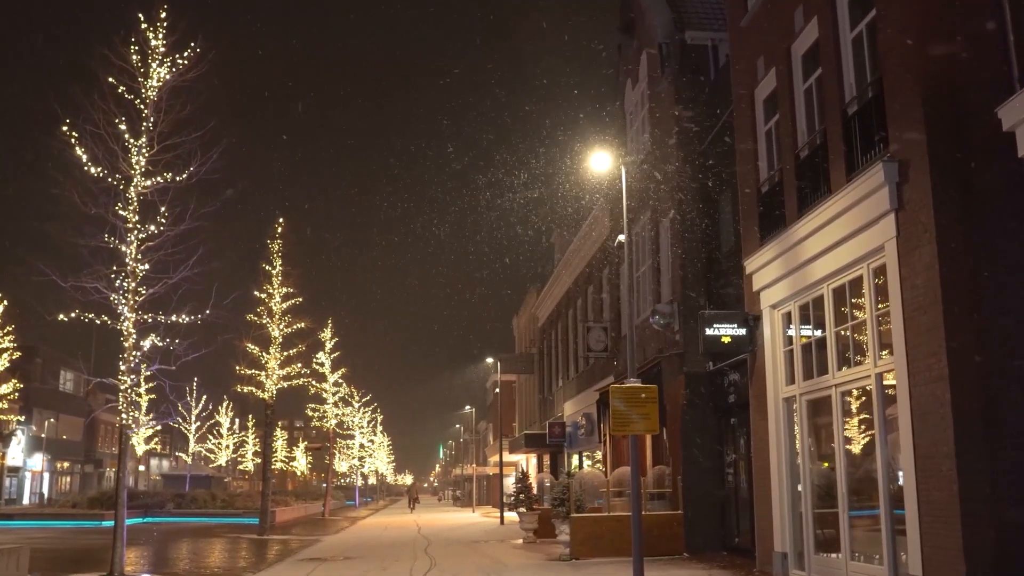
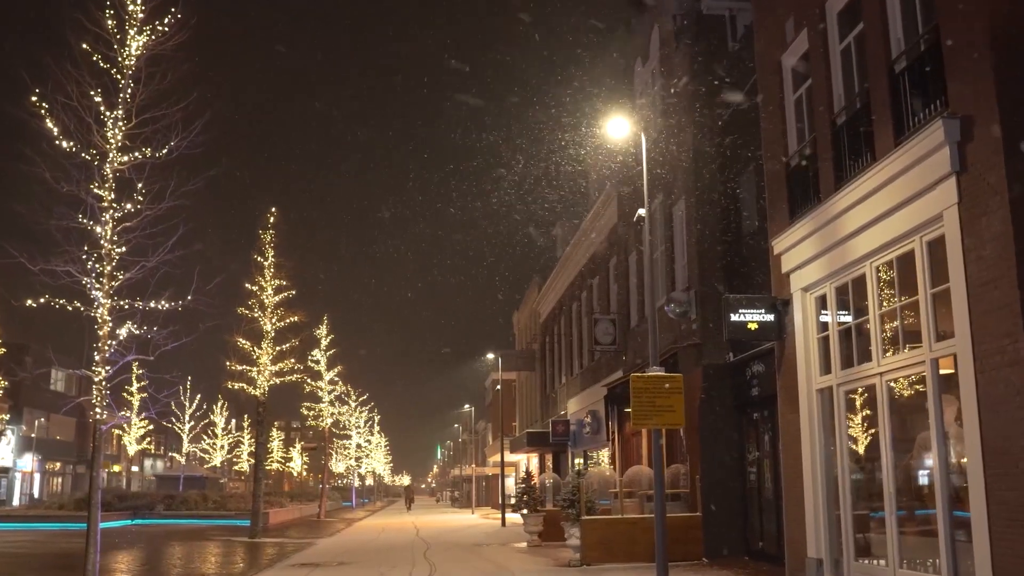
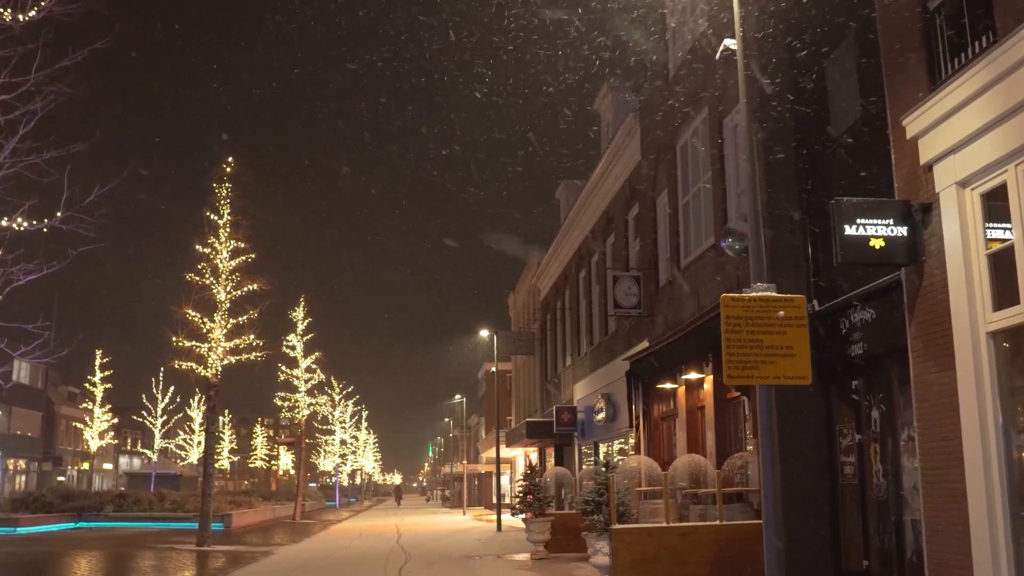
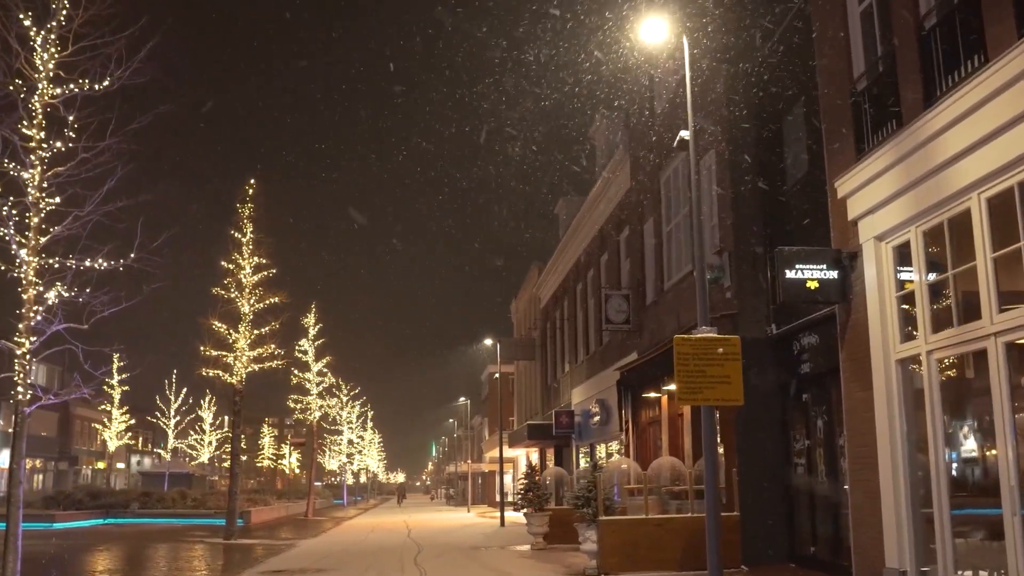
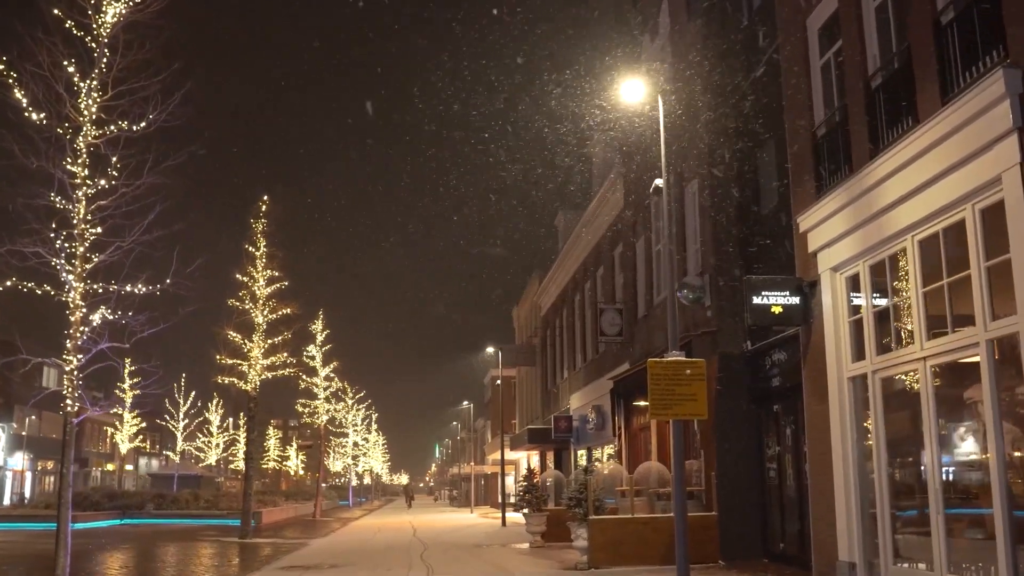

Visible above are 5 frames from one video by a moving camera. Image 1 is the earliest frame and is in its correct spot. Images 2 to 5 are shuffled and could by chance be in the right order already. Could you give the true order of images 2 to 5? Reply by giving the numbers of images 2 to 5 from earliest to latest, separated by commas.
2, 5, 4, 3
